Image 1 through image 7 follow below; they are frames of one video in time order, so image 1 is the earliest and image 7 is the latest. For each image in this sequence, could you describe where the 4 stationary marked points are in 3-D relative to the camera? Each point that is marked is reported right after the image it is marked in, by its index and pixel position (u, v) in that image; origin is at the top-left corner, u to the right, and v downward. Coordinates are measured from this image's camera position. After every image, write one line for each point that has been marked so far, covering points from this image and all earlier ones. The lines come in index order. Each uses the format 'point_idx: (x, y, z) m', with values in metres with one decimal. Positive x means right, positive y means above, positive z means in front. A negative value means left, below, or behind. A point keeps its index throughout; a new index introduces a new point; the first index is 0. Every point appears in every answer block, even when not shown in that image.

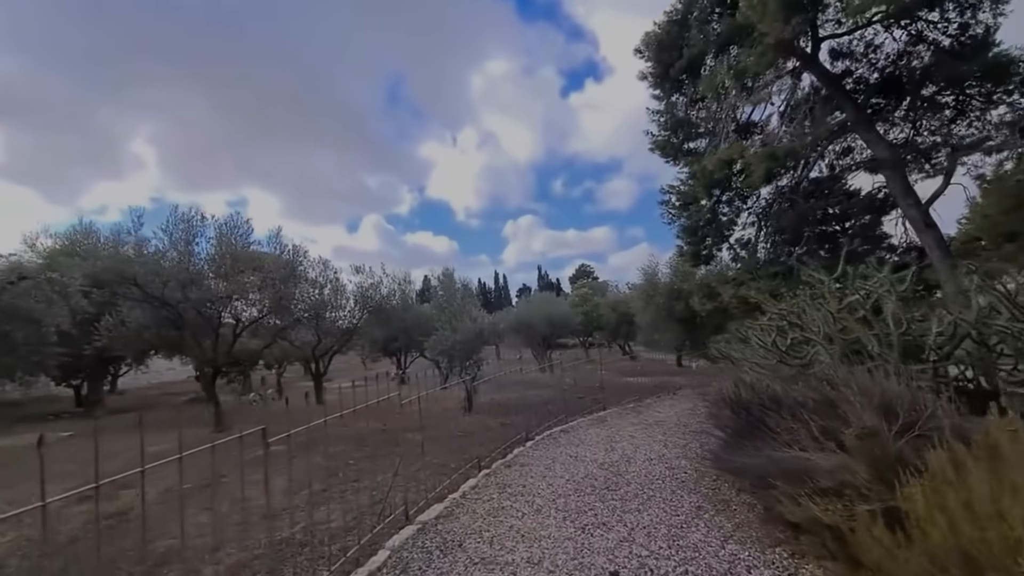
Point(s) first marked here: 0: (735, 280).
0: (+6.5, +0.2, +11.7) m
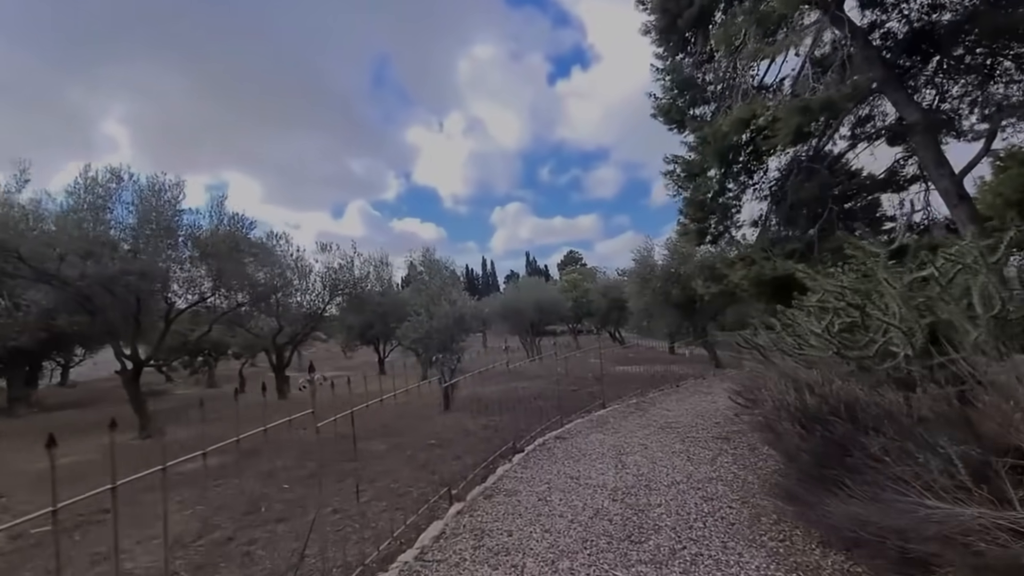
0: (+6.1, +0.8, +10.4) m
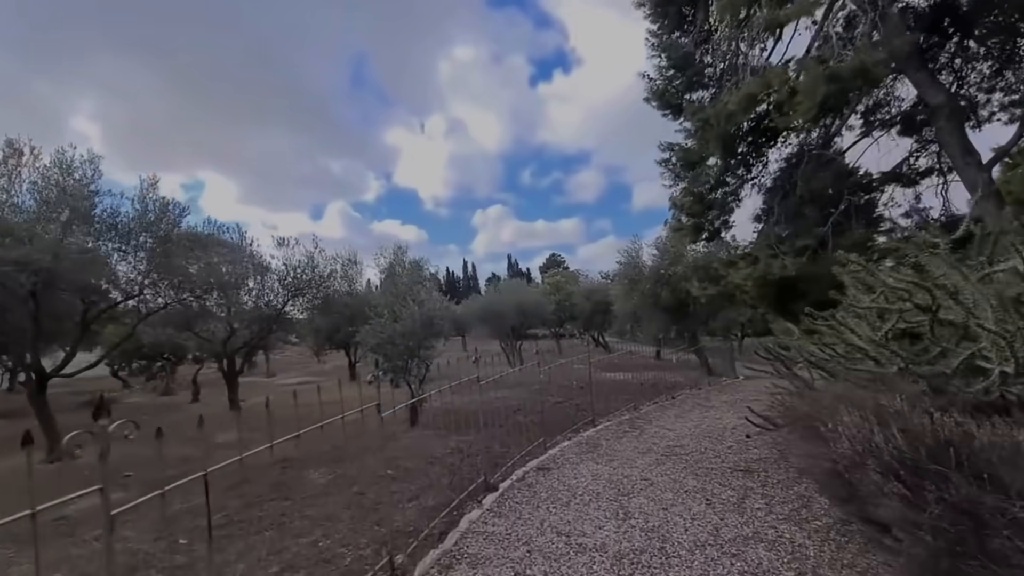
0: (+5.6, +0.7, +9.5) m
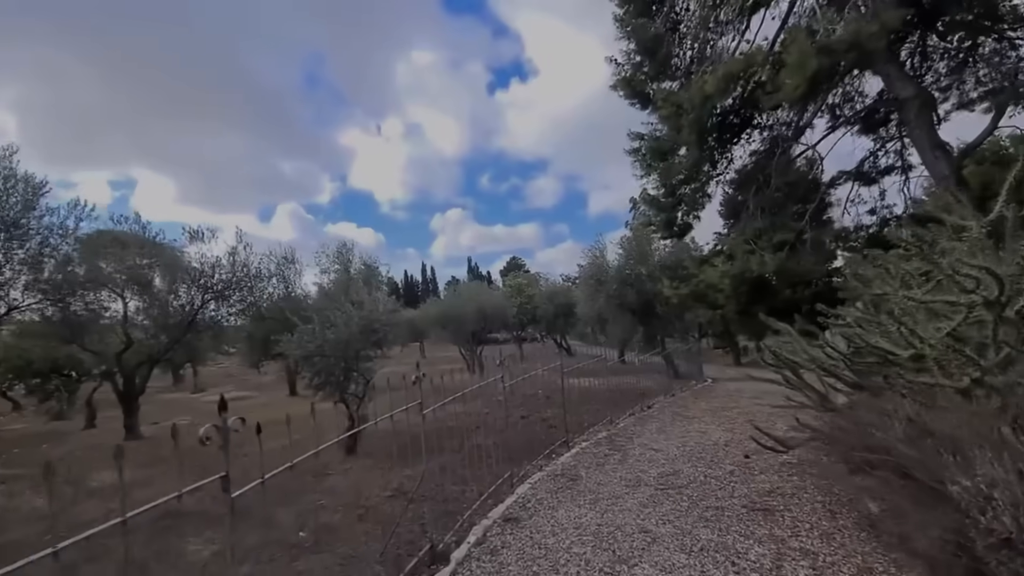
0: (+4.7, +0.8, +8.8) m
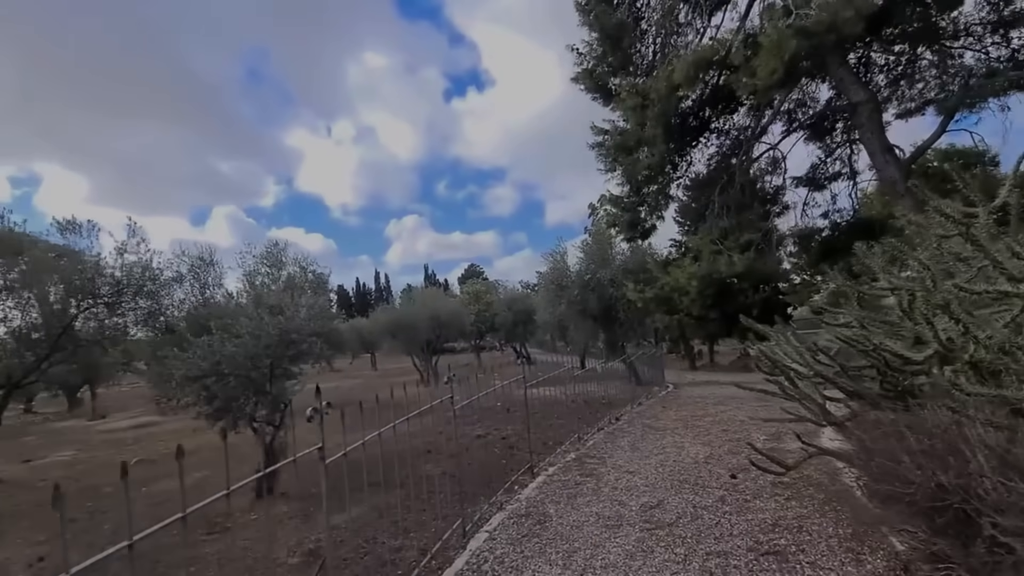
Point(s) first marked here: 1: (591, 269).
0: (+3.8, +0.8, +8.4) m
1: (+2.9, +0.7, +15.0) m
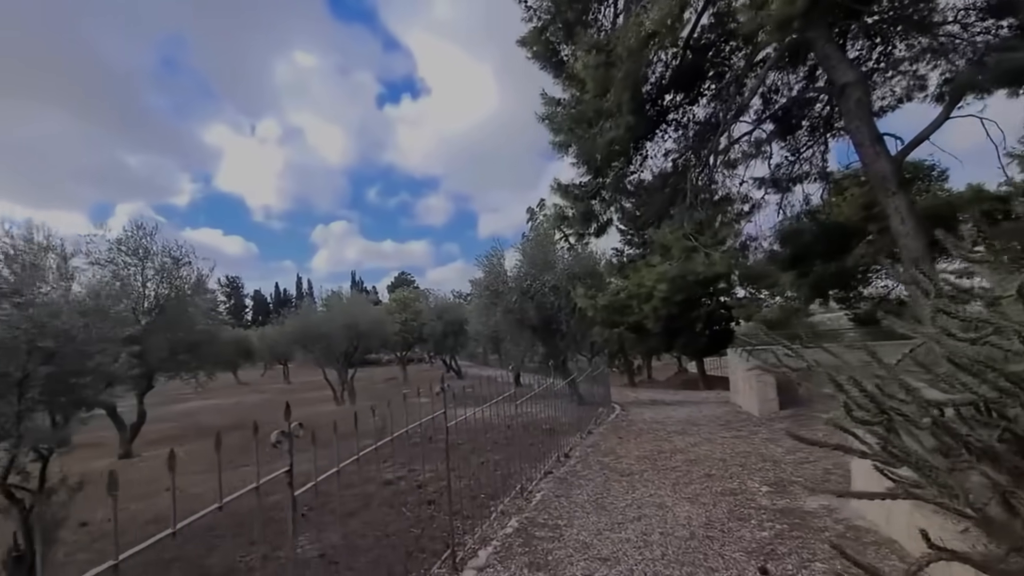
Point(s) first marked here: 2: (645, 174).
0: (+2.6, +0.7, +7.0) m
1: (+0.7, +0.5, +13.4) m
2: (+2.9, +2.5, +8.0) m
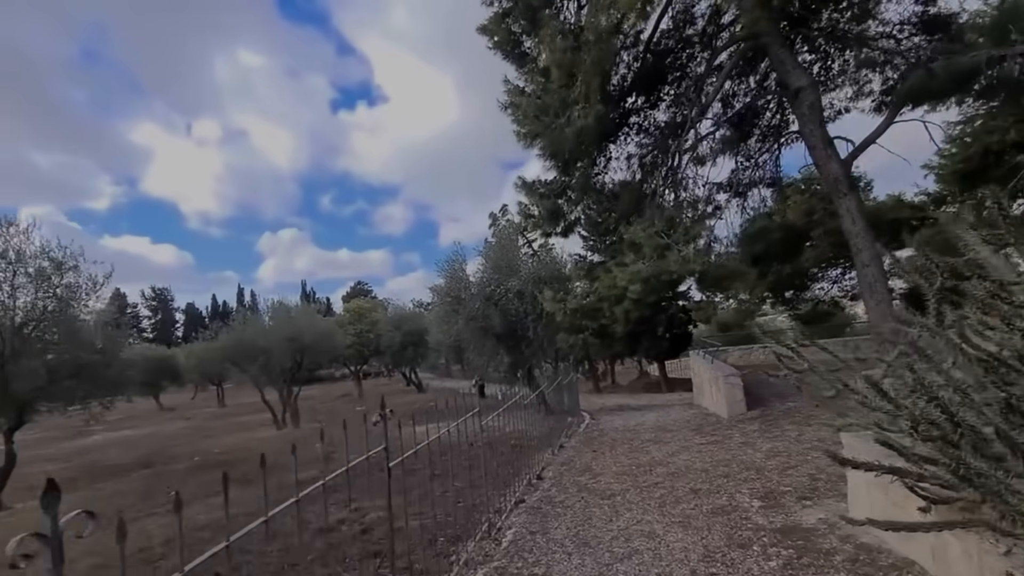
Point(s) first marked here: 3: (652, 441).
0: (+2.0, +0.6, +6.7) m
1: (-0.5, +0.3, +12.8) m
2: (+2.1, +2.4, +7.7) m
3: (+2.5, -2.7, +7.2) m
